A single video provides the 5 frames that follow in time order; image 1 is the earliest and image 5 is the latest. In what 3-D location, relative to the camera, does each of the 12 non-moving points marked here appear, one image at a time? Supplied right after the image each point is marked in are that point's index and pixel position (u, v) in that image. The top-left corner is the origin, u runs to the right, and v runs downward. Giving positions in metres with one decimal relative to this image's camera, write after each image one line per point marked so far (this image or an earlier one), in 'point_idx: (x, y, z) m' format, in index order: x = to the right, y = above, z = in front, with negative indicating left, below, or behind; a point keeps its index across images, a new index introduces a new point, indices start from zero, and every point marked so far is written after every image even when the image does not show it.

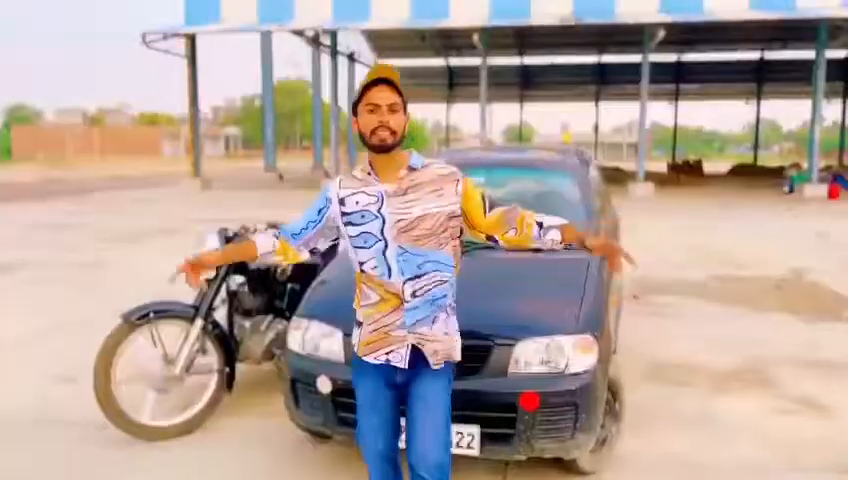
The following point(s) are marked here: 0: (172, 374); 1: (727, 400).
0: (-1.3, -0.7, +3.8) m
1: (+1.9, -1.0, +4.4) m
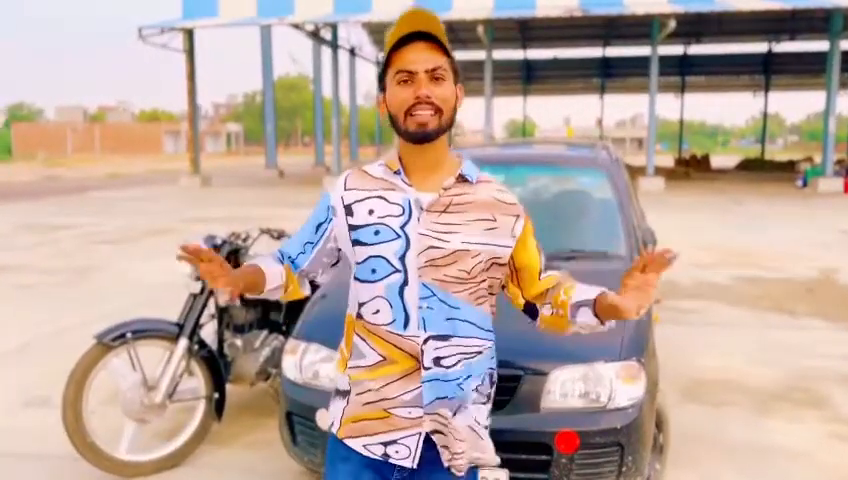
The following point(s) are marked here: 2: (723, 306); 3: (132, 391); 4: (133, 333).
0: (-1.3, -0.7, +3.3) m
1: (+1.9, -1.0, +4.0) m
2: (+2.8, -0.6, +6.7) m
3: (-1.4, -0.7, +3.4) m
4: (-1.3, -0.4, +3.3) m
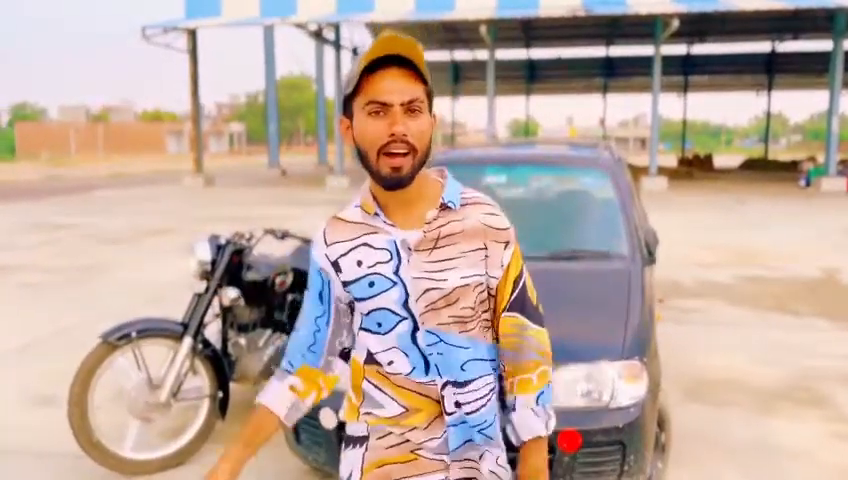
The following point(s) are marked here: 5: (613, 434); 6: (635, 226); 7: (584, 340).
0: (-1.2, -0.7, +3.4) m
1: (+1.9, -1.0, +4.0) m
2: (+2.8, -0.6, +6.7) m
3: (-1.3, -0.7, +3.4) m
4: (-1.3, -0.4, +3.4) m
5: (+0.7, -0.7, +2.6) m
6: (+1.1, +0.1, +3.7) m
7: (+0.6, -0.4, +2.7) m
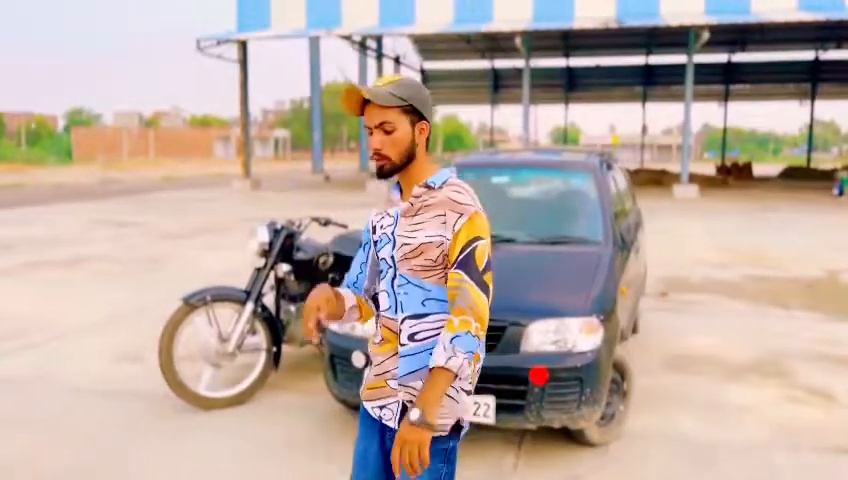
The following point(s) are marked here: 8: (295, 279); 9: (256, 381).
0: (-1.2, -0.7, +4.3) m
1: (+2.0, -1.0, +4.7) m
2: (+3.1, -0.6, +7.4) m
3: (-1.3, -0.6, +4.3) m
4: (-1.3, -0.3, +4.3) m
5: (+0.7, -0.6, +3.4) m
6: (+1.2, +0.1, +4.5) m
7: (+0.6, -0.3, +3.5) m
8: (-0.8, -0.3, +4.6) m
9: (-1.0, -0.9, +4.5) m
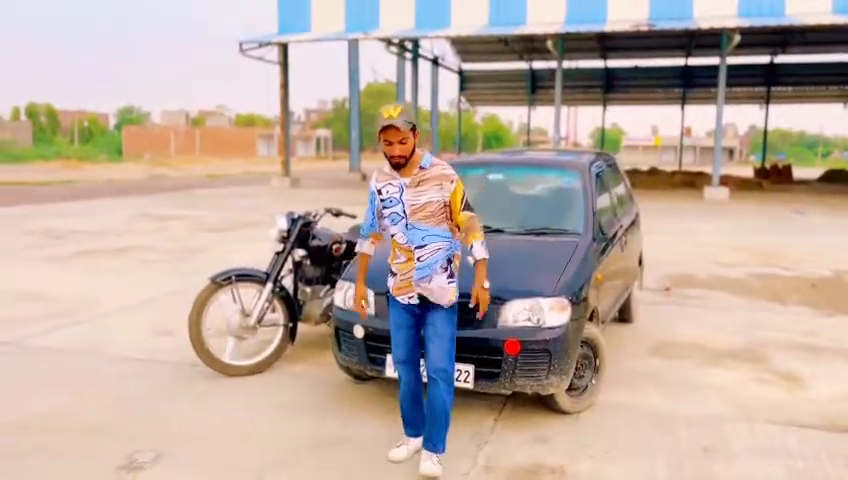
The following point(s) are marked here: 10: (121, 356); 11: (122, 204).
0: (-1.2, -0.6, +4.8) m
1: (+2.0, -0.9, +5.1) m
2: (+3.2, -0.6, +7.7) m
3: (-1.3, -0.5, +4.9) m
4: (-1.3, -0.2, +4.8) m
5: (+0.6, -0.6, +3.8) m
6: (+1.2, +0.2, +5.0) m
7: (+0.6, -0.2, +4.0) m
8: (-0.8, -0.2, +5.2) m
9: (-1.0, -0.8, +5.0) m
10: (-2.3, -0.9, +5.4) m
11: (-7.7, +0.9, +18.3) m
